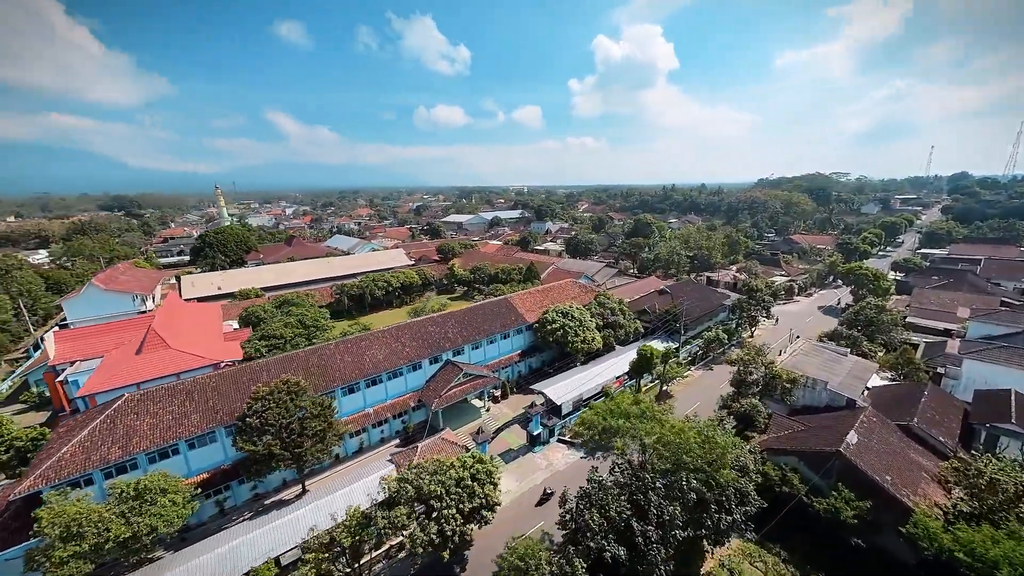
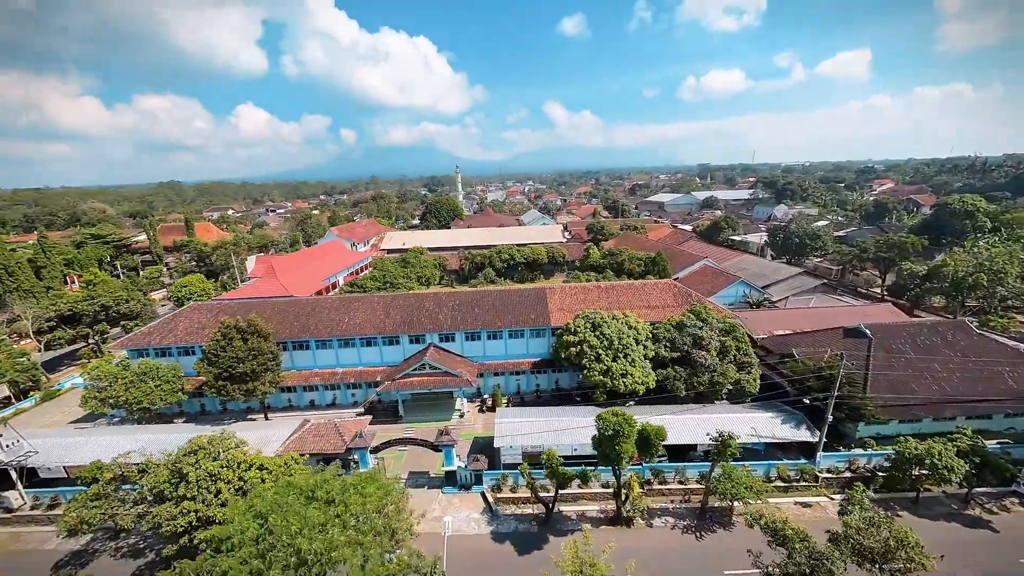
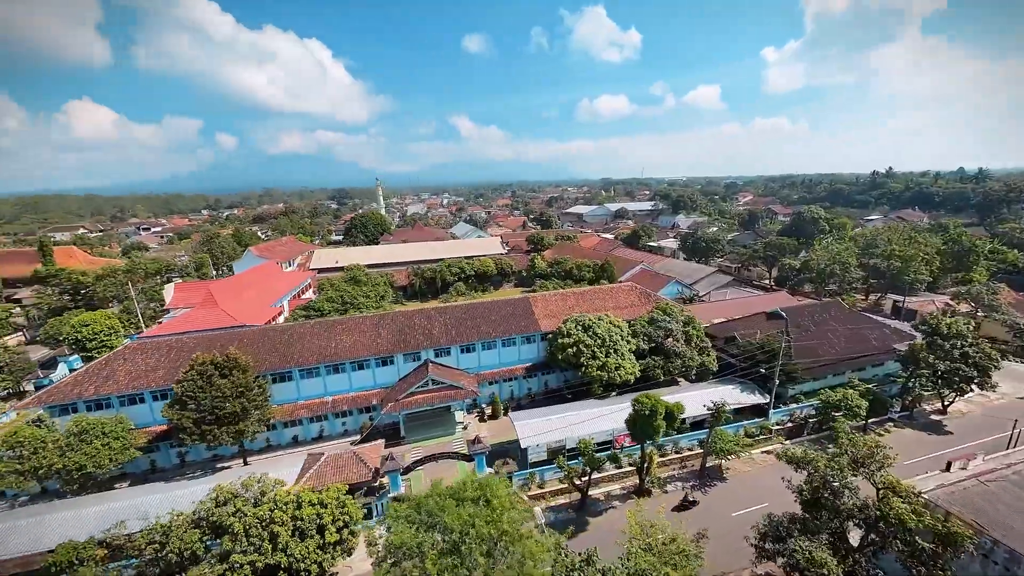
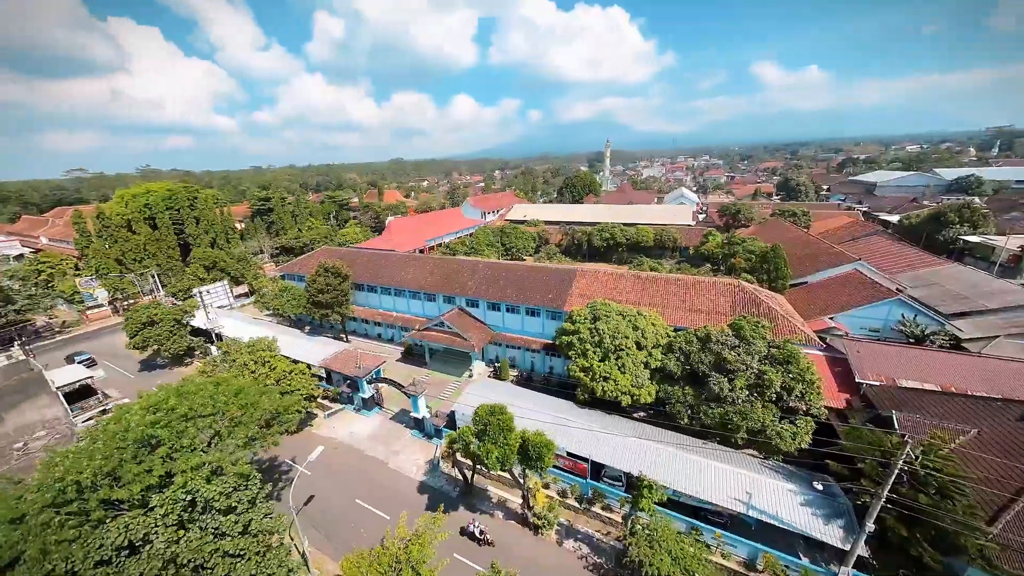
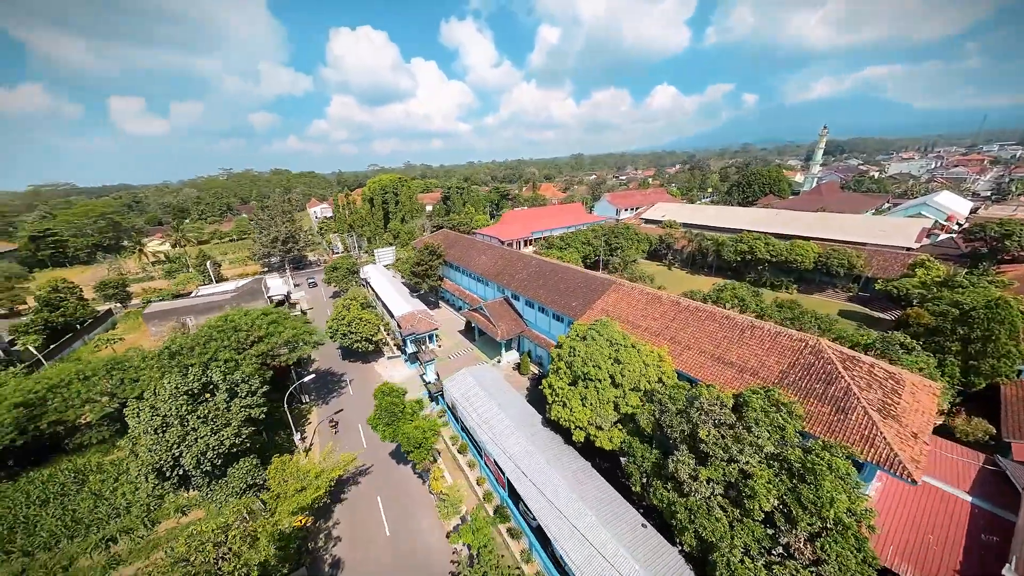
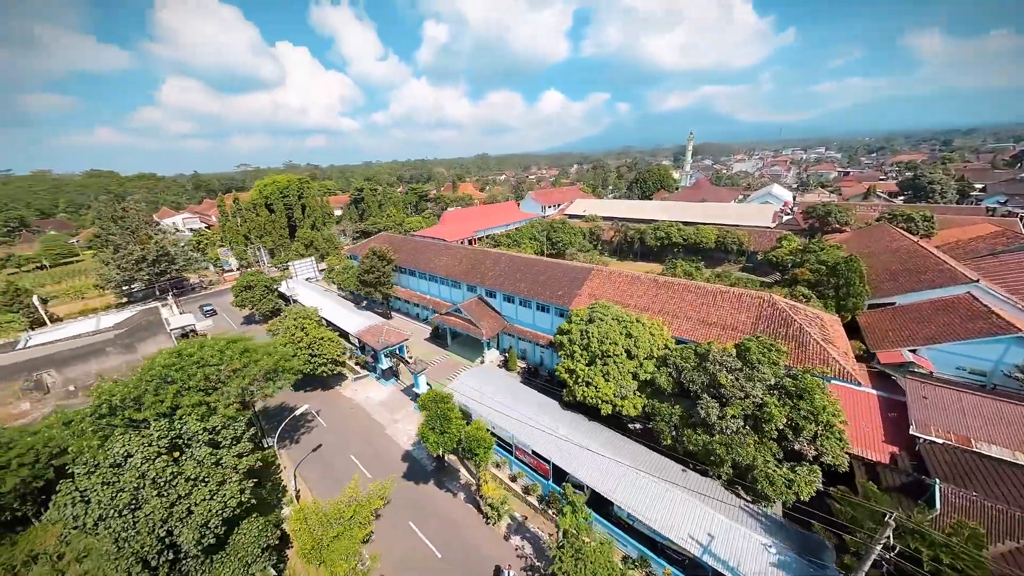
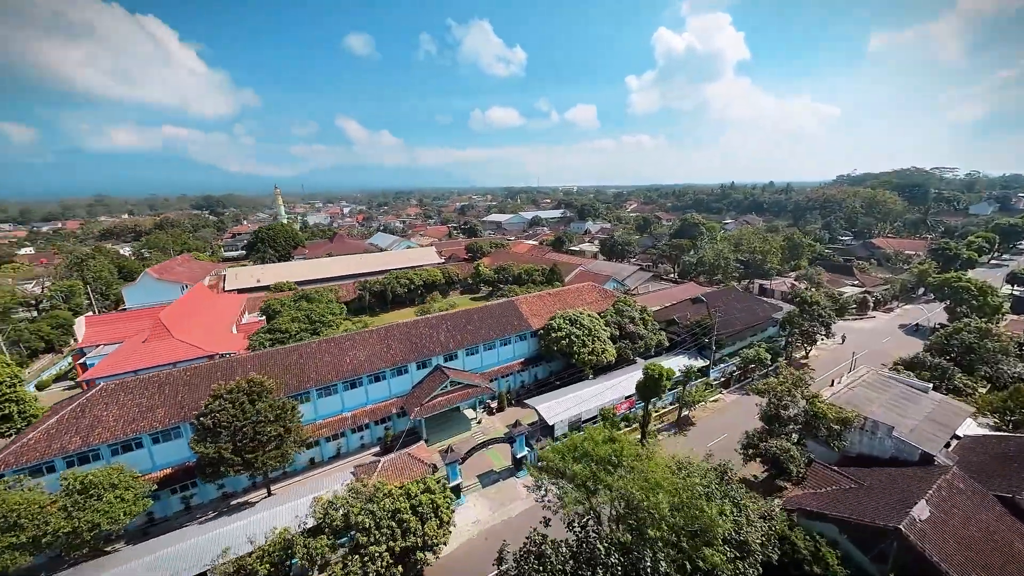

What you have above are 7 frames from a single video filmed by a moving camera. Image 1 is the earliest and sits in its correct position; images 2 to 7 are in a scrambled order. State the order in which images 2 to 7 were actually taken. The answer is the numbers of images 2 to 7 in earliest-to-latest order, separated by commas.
7, 3, 2, 4, 6, 5
